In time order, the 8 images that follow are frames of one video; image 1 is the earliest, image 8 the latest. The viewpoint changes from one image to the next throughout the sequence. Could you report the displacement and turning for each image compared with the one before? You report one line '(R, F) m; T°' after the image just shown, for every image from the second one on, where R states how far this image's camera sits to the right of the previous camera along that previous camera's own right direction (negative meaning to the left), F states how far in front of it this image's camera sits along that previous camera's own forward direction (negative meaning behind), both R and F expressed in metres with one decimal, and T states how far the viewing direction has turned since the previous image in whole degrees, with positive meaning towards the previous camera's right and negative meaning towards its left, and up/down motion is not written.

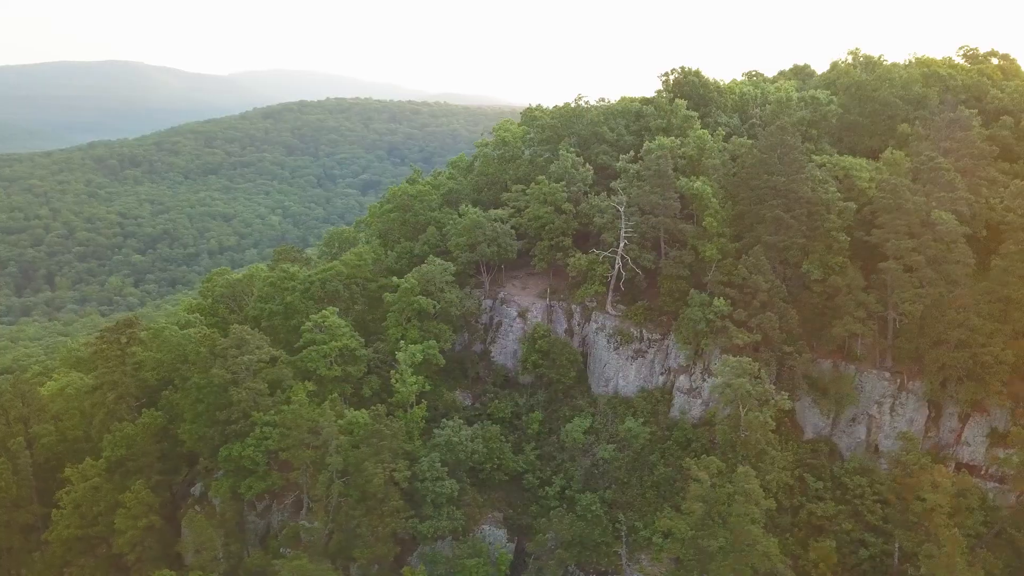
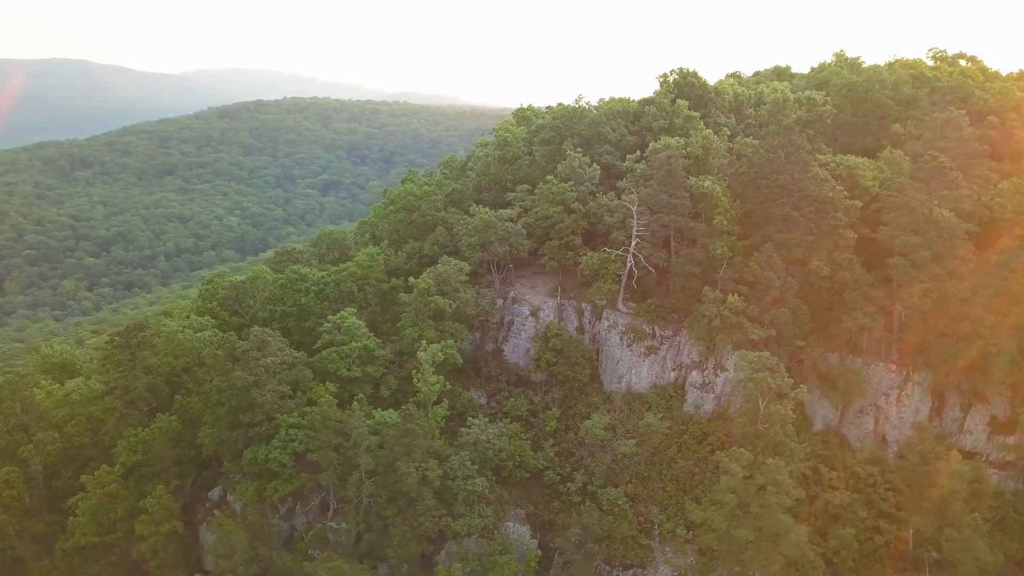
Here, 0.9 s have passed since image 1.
(-1.7, -0.2) m; +3°
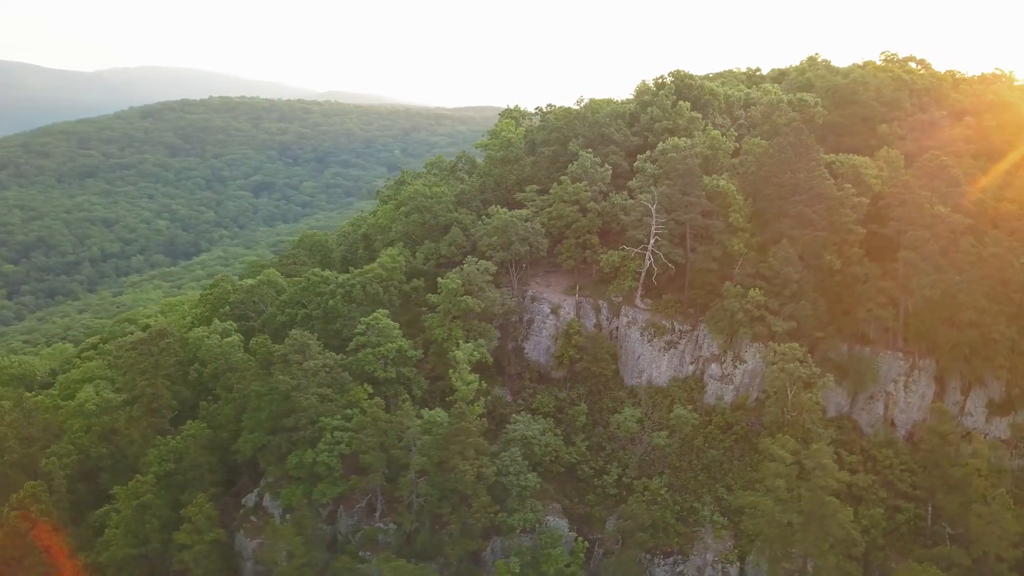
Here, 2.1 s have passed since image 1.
(-2.9, -0.3) m; +5°
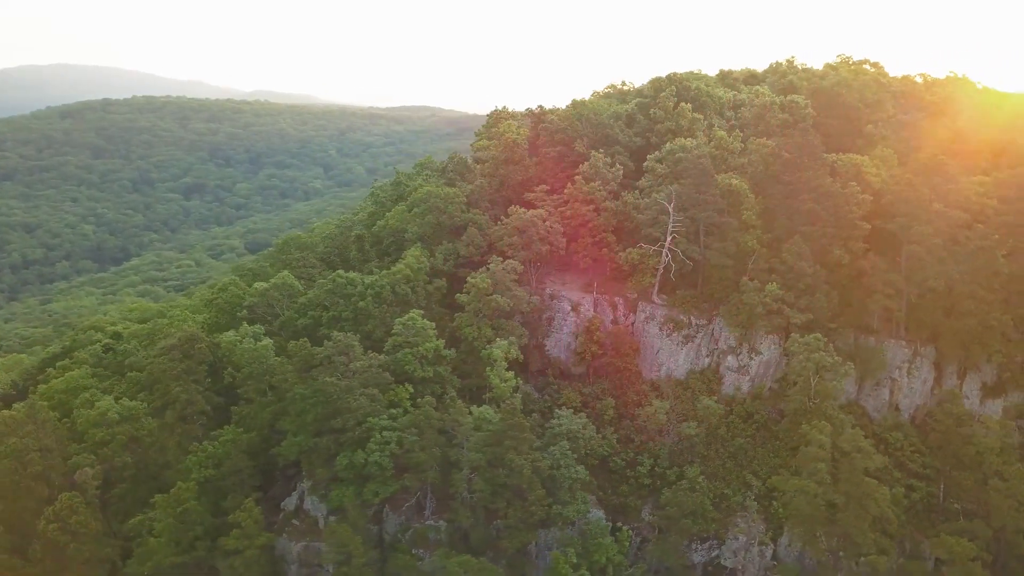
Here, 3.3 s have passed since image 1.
(-2.9, -0.4) m; +5°
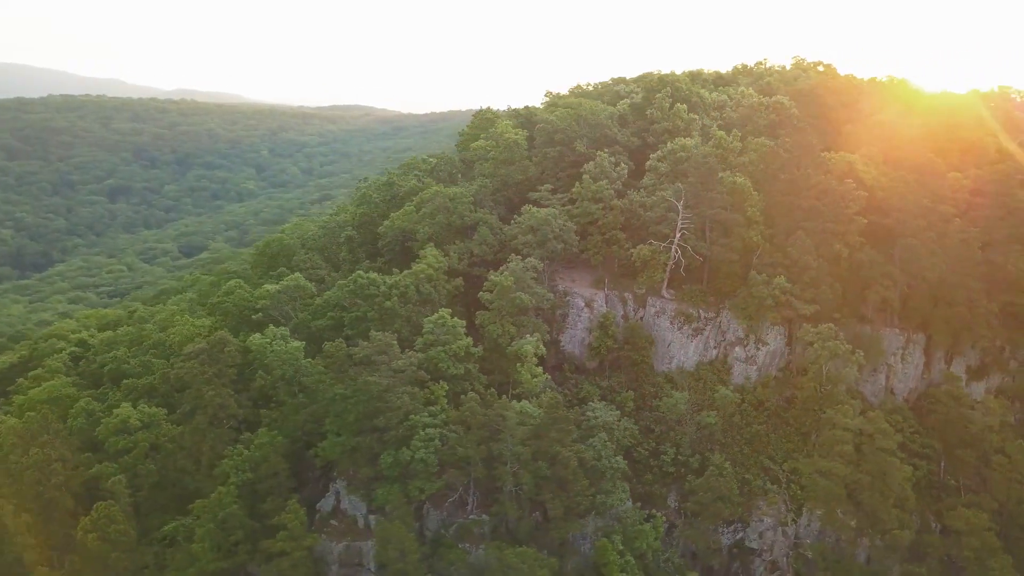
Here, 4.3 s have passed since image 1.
(-2.8, -0.4) m; +5°
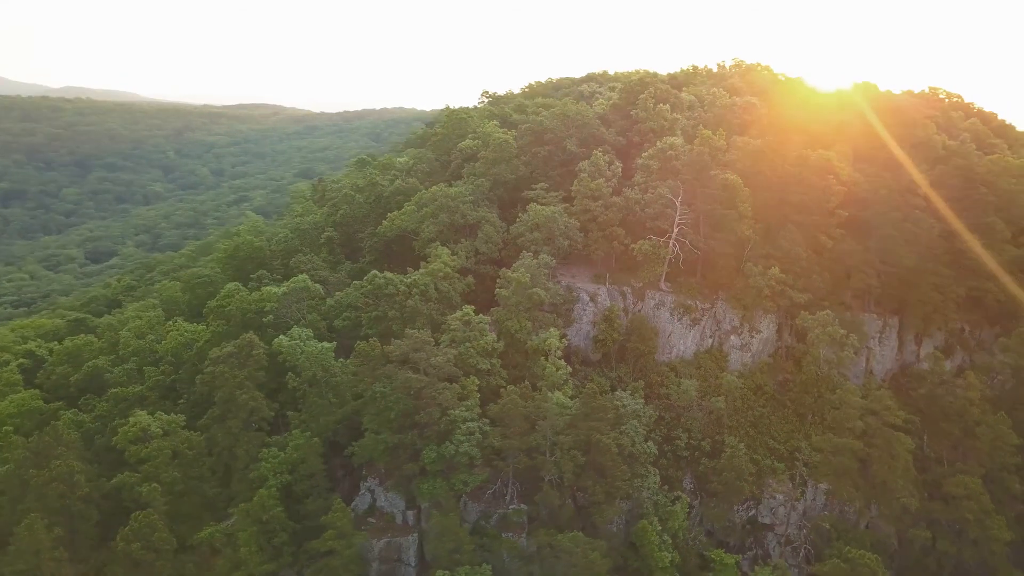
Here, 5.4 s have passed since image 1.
(-3.3, -0.5) m; +6°
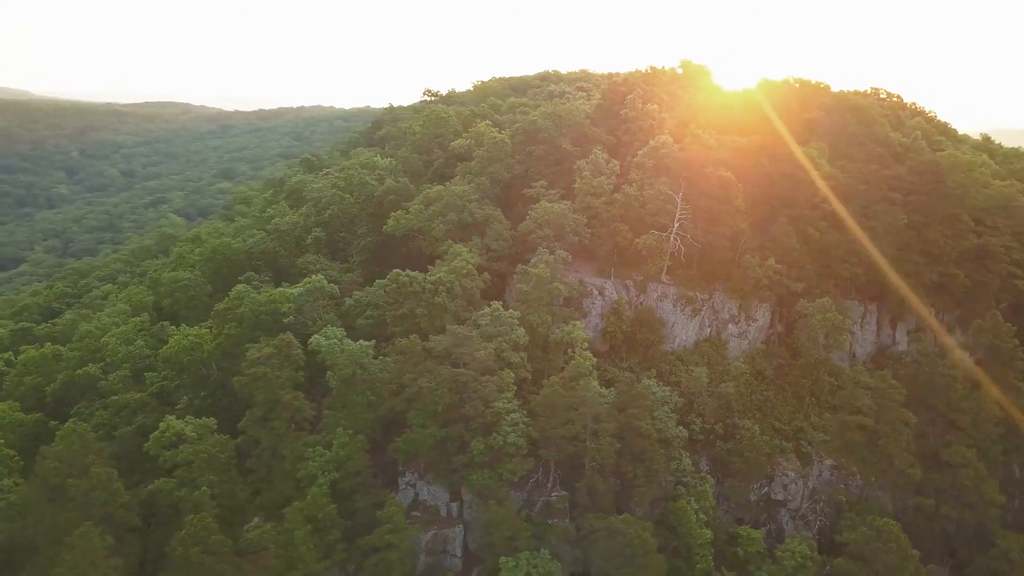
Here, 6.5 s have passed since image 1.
(-3.4, -0.6) m; +6°
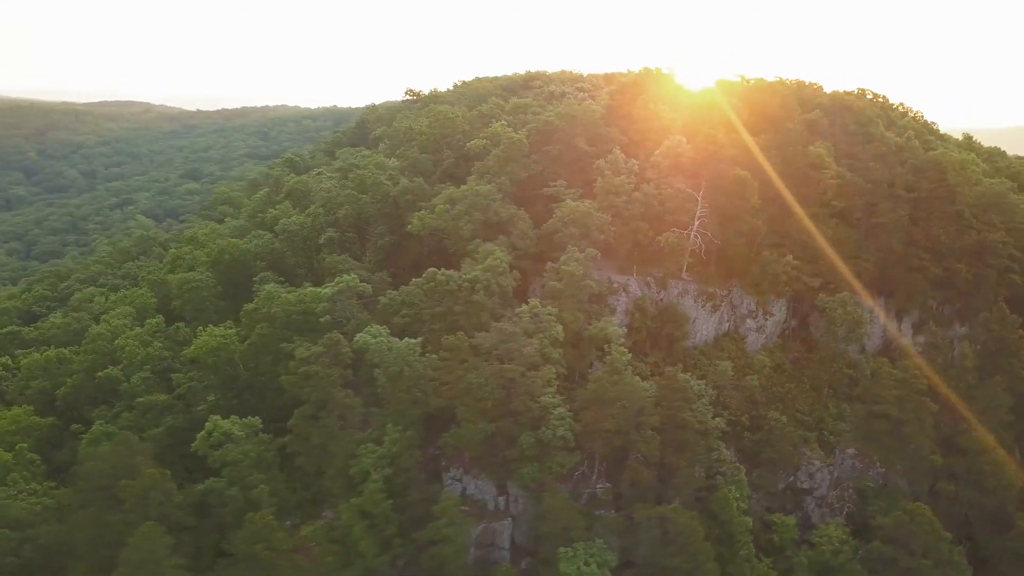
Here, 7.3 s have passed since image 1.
(-2.4, -0.4) m; +2°
